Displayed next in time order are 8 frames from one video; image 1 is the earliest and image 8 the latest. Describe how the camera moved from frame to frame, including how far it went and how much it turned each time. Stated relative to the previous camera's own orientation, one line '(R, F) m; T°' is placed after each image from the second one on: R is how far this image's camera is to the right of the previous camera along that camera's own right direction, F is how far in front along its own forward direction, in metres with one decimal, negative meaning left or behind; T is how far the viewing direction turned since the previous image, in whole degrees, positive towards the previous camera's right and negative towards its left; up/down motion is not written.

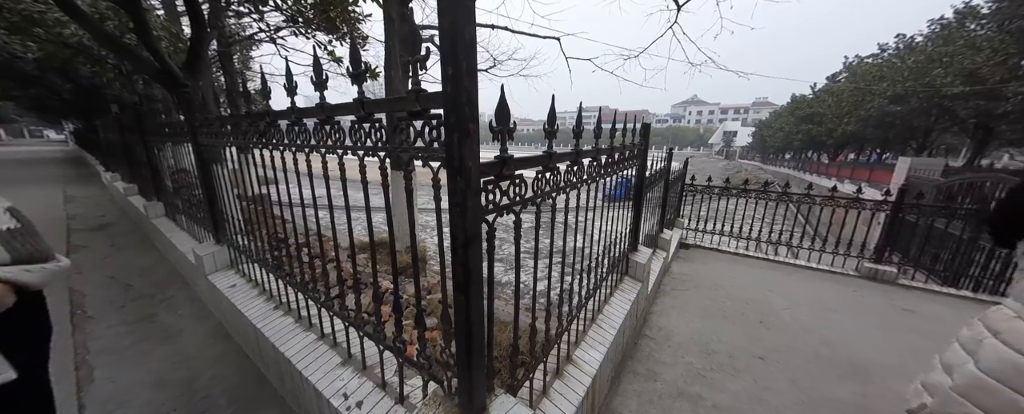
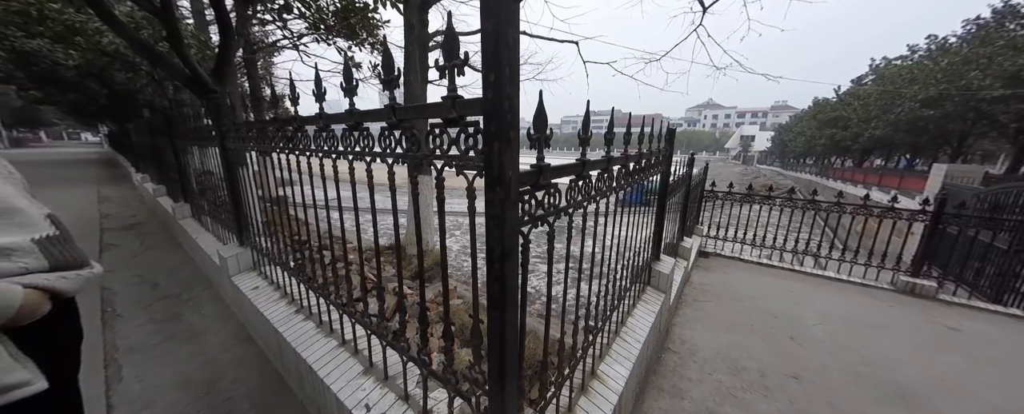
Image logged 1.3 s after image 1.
(-0.1, 0.0) m; -2°
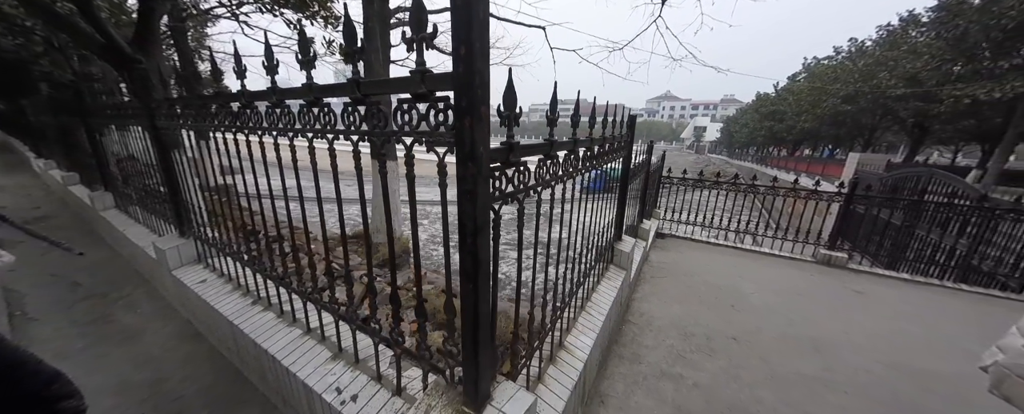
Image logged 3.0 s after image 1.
(0.0, 0.0) m; +6°
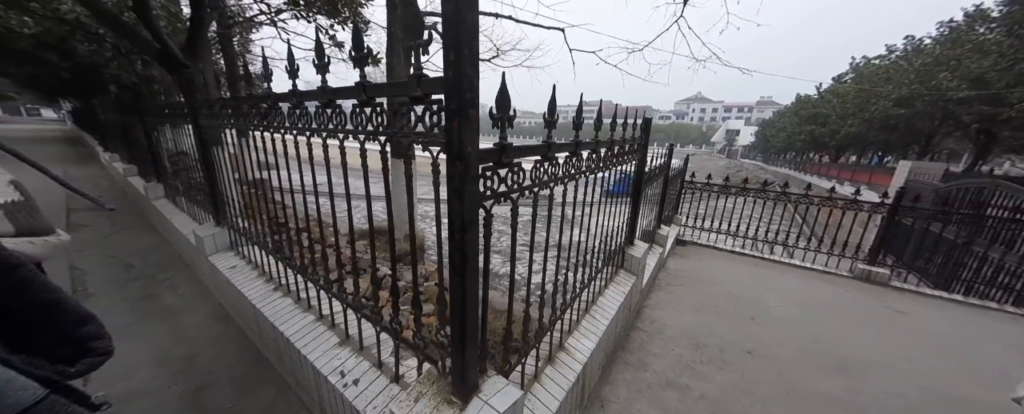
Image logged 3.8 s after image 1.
(+0.1, 0.0) m; -4°
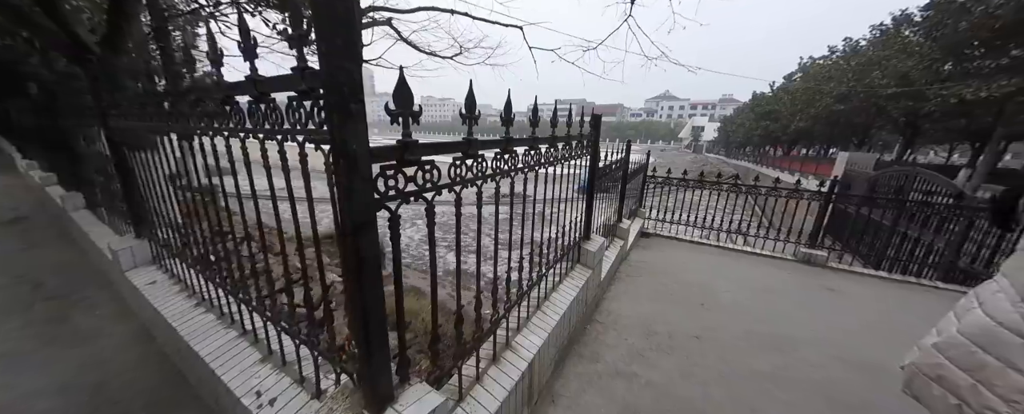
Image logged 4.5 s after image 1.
(+0.2, 0.0) m; +4°
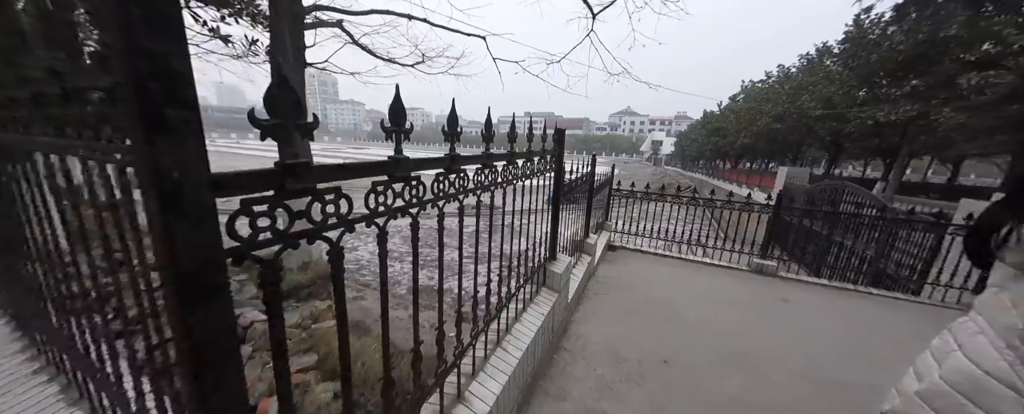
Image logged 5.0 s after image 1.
(+0.1, +0.2) m; +6°
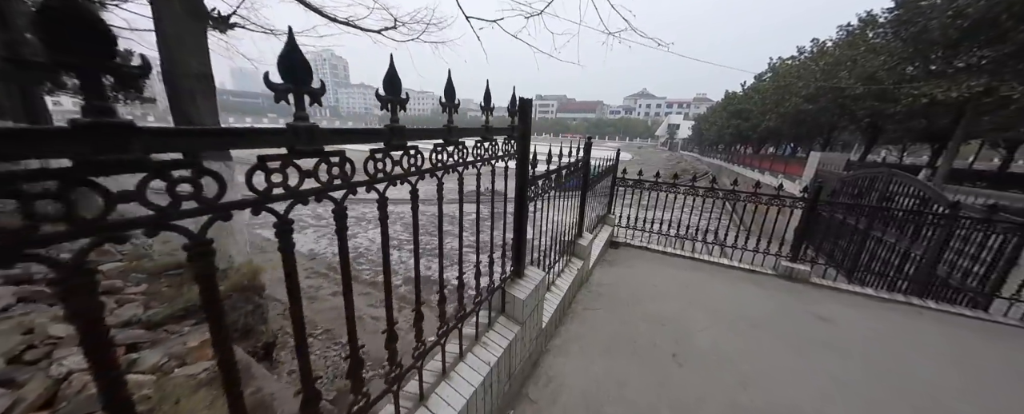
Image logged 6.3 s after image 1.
(+0.4, +0.7) m; -2°
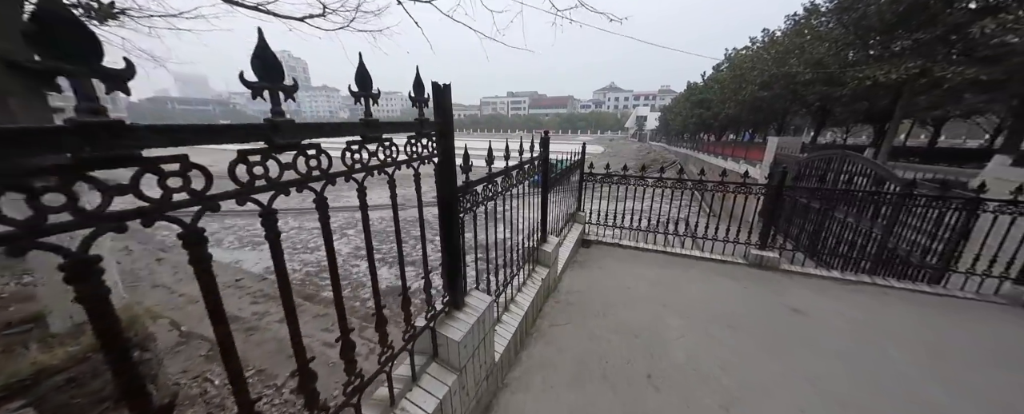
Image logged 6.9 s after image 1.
(+0.3, +0.4) m; +4°
